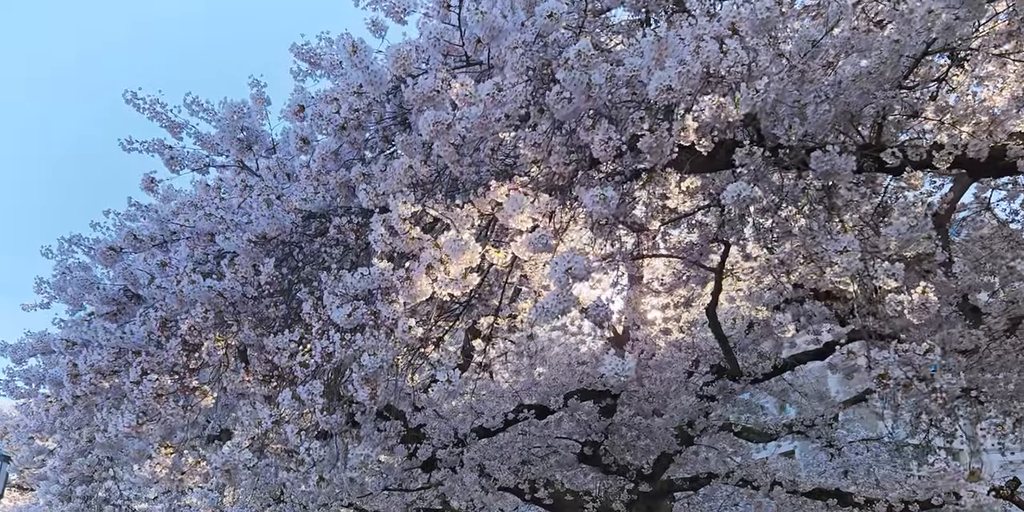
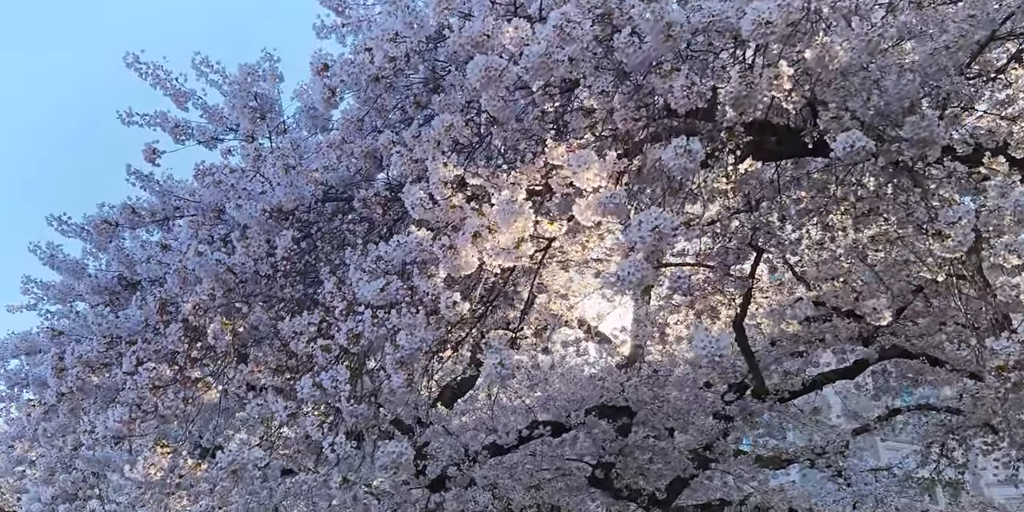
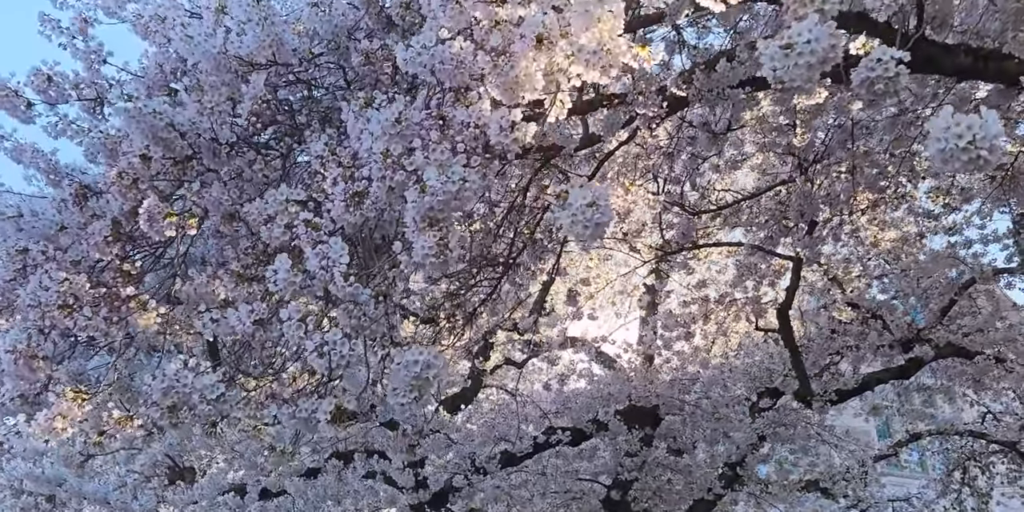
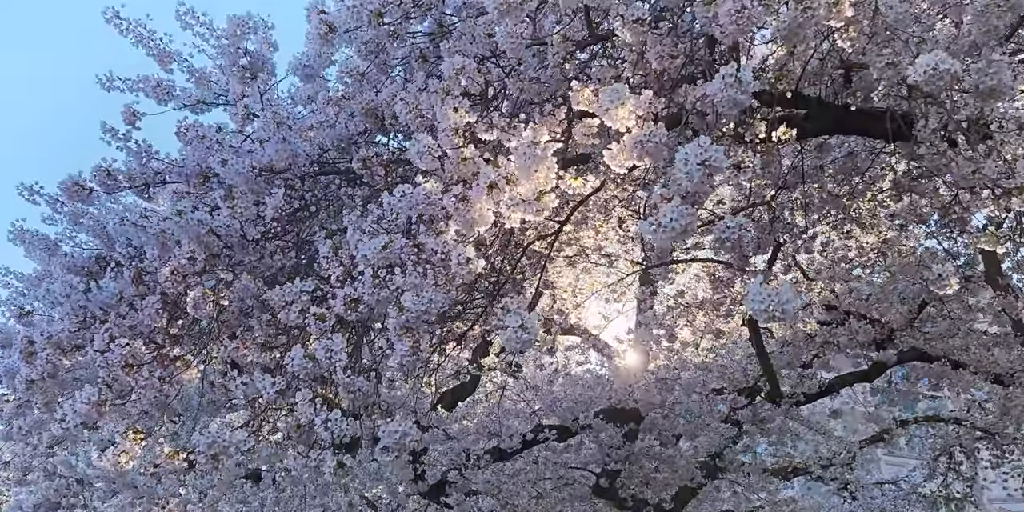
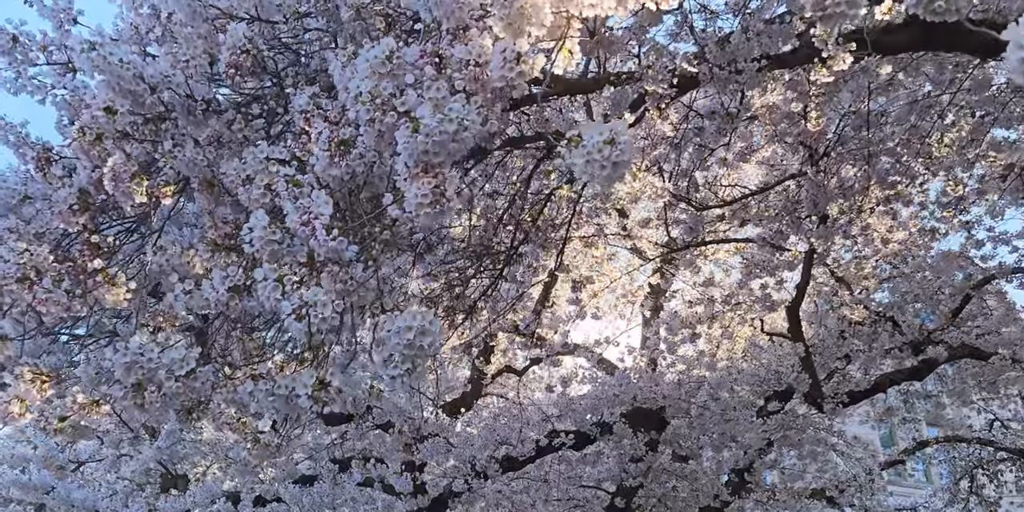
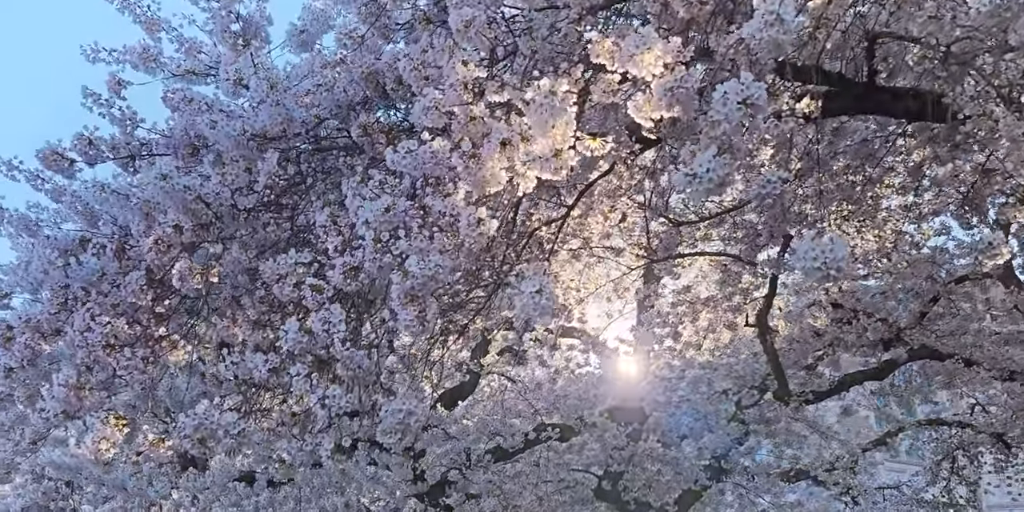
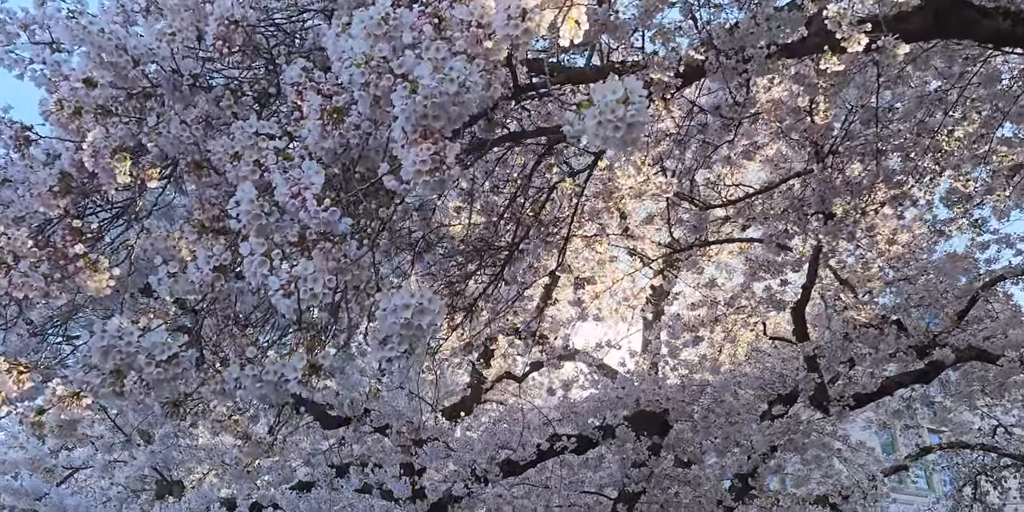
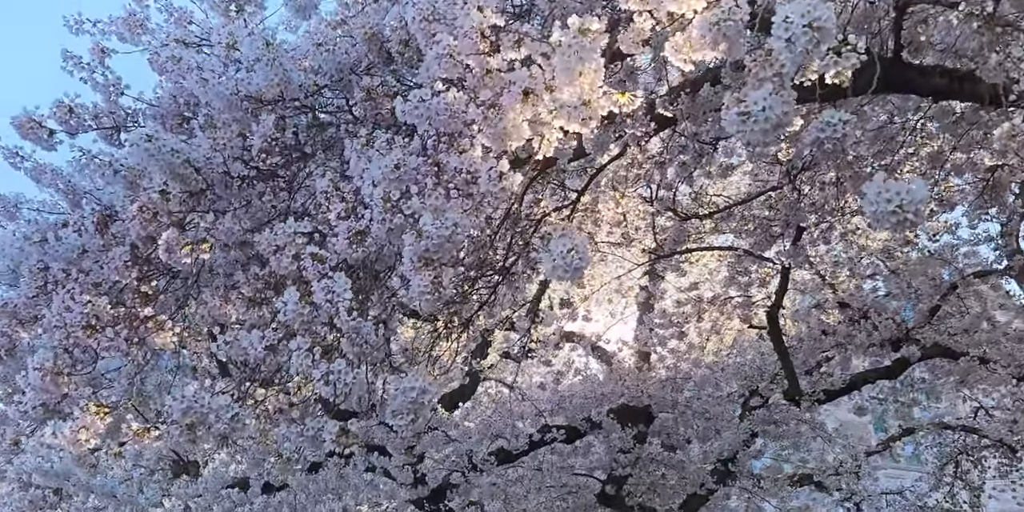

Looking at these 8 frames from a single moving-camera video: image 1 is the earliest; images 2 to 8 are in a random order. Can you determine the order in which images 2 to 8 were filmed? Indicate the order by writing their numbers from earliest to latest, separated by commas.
2, 4, 6, 8, 3, 5, 7
